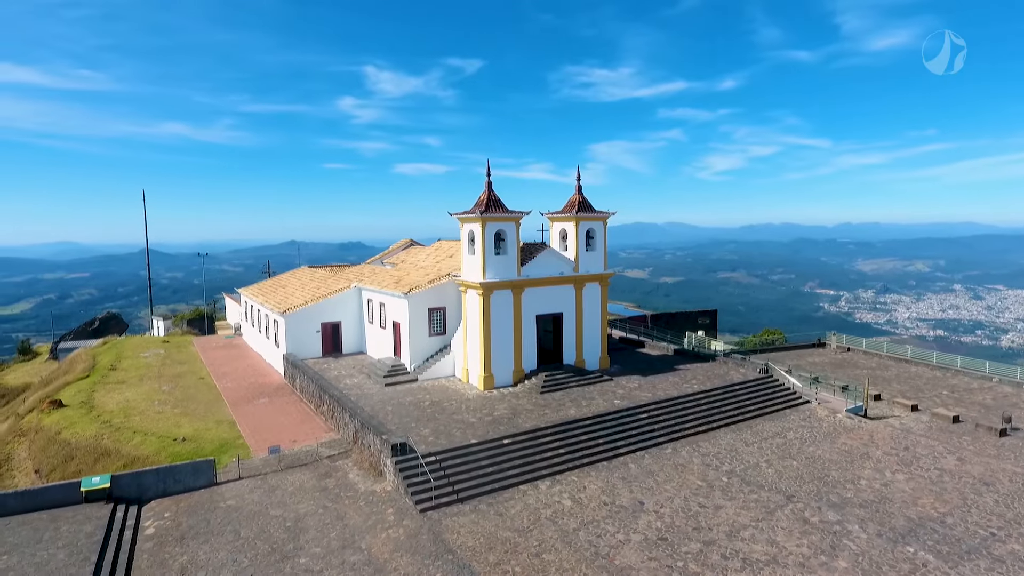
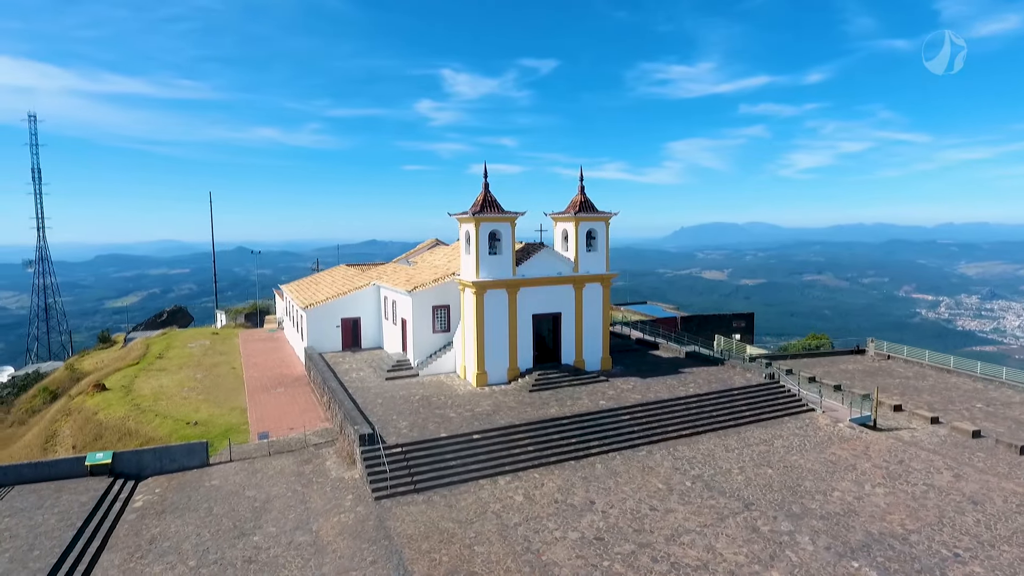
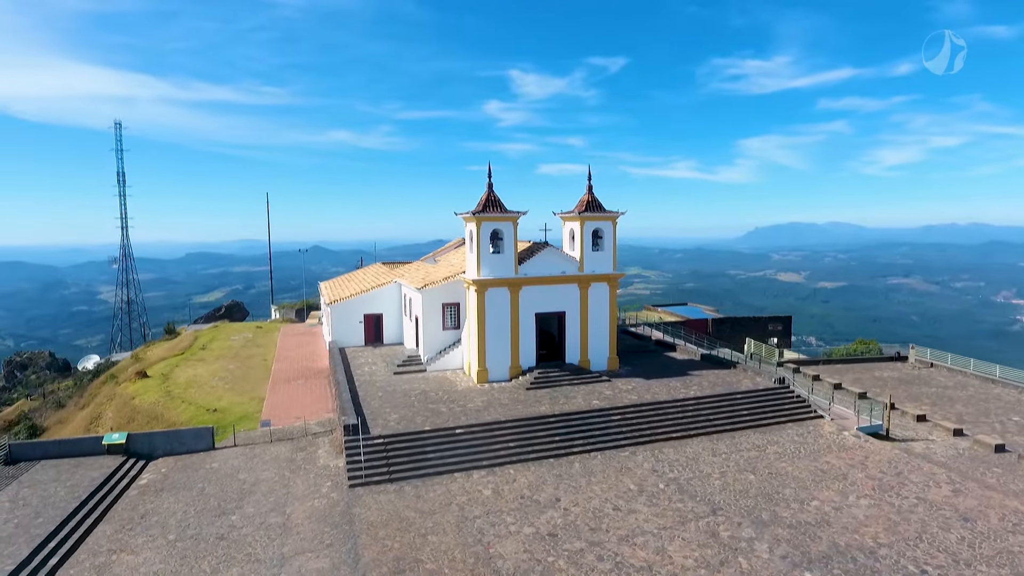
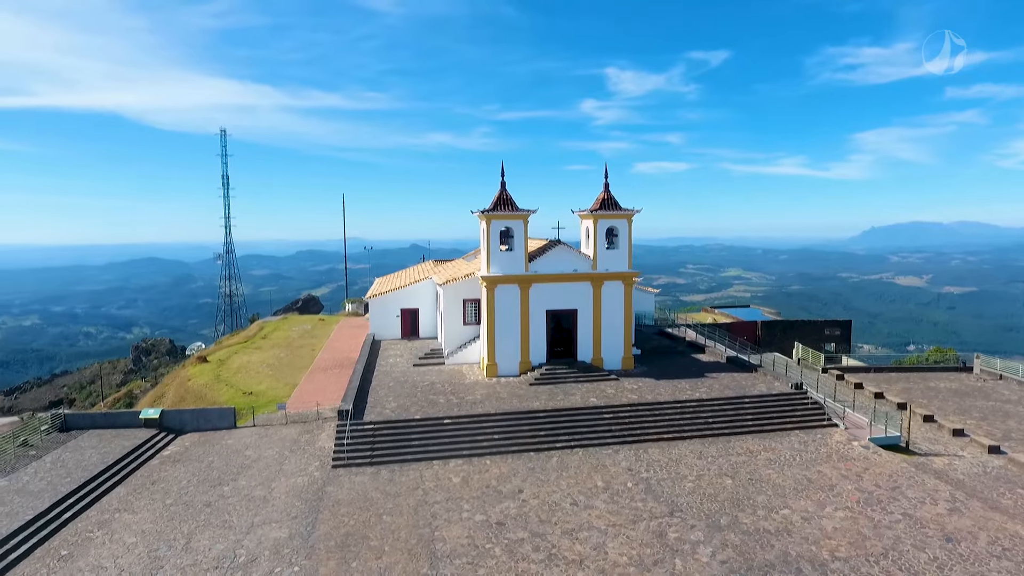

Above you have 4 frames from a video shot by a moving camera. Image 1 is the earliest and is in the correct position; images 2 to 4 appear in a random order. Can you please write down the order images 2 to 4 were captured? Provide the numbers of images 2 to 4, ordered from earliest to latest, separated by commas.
2, 3, 4
